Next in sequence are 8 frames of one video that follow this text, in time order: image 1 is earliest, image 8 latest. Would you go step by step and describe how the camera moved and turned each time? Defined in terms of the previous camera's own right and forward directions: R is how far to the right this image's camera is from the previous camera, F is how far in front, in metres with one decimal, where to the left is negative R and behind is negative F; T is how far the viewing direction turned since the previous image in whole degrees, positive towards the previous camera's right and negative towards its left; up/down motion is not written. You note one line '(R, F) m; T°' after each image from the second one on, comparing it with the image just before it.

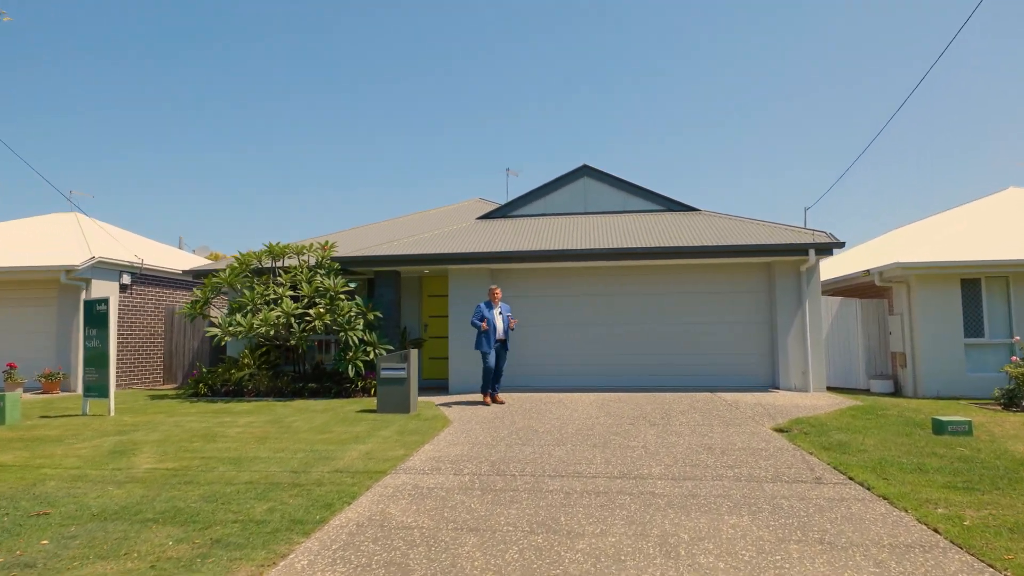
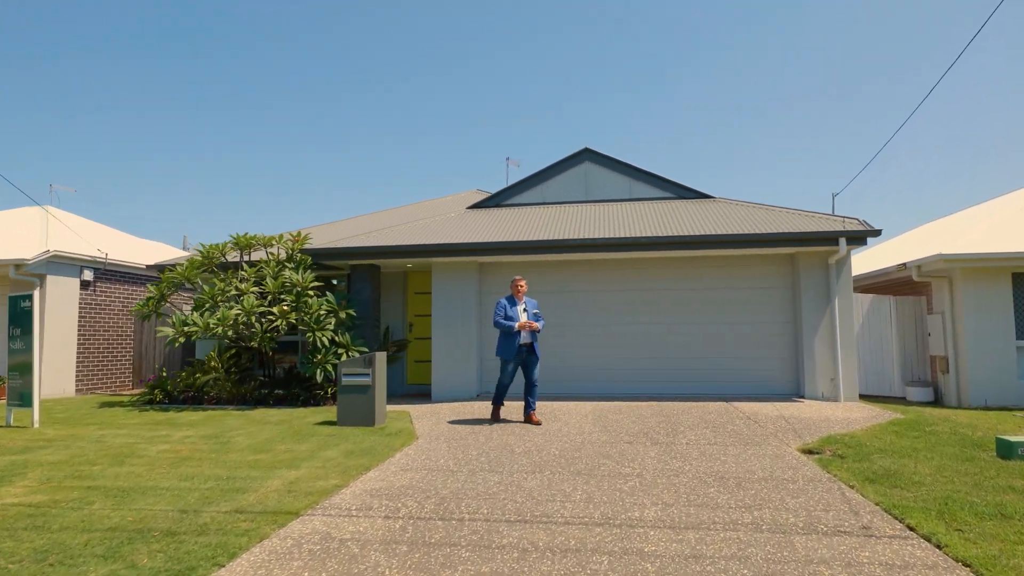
(+0.4, +1.1) m; -1°
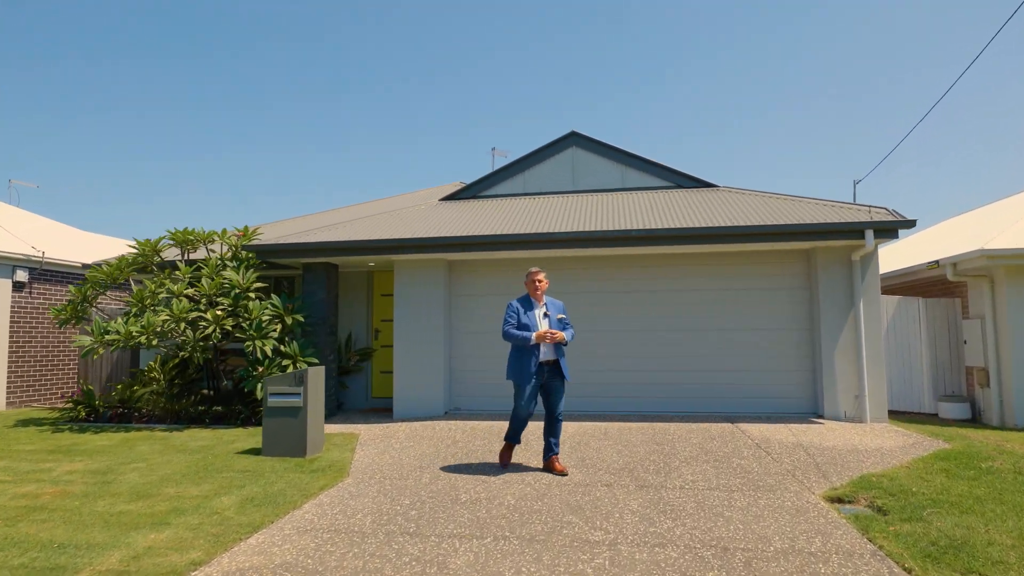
(+0.5, +1.2) m; -1°
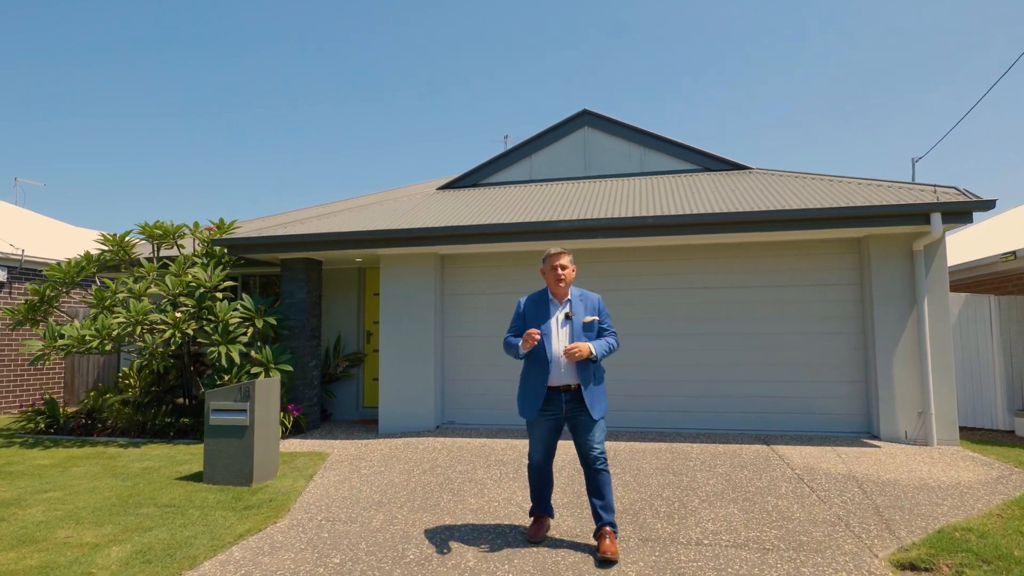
(+0.4, +1.0) m; -3°
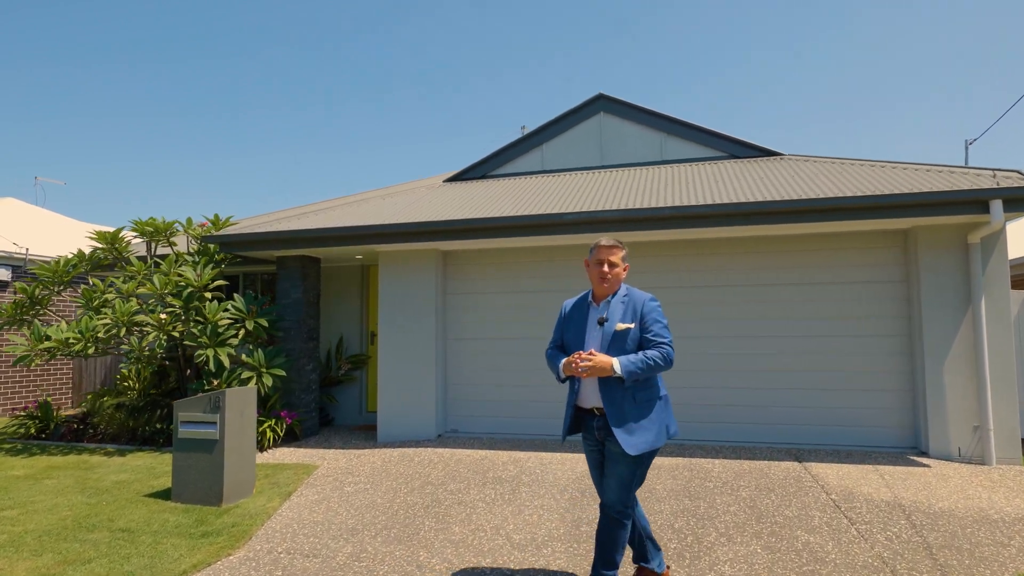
(+0.3, +0.5) m; -3°
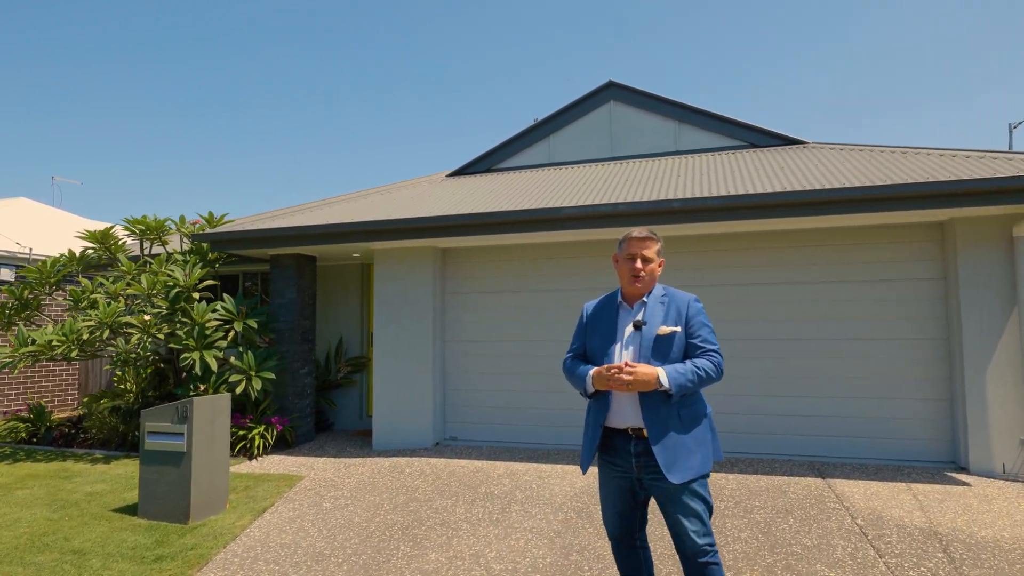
(+0.3, +0.4) m; -2°
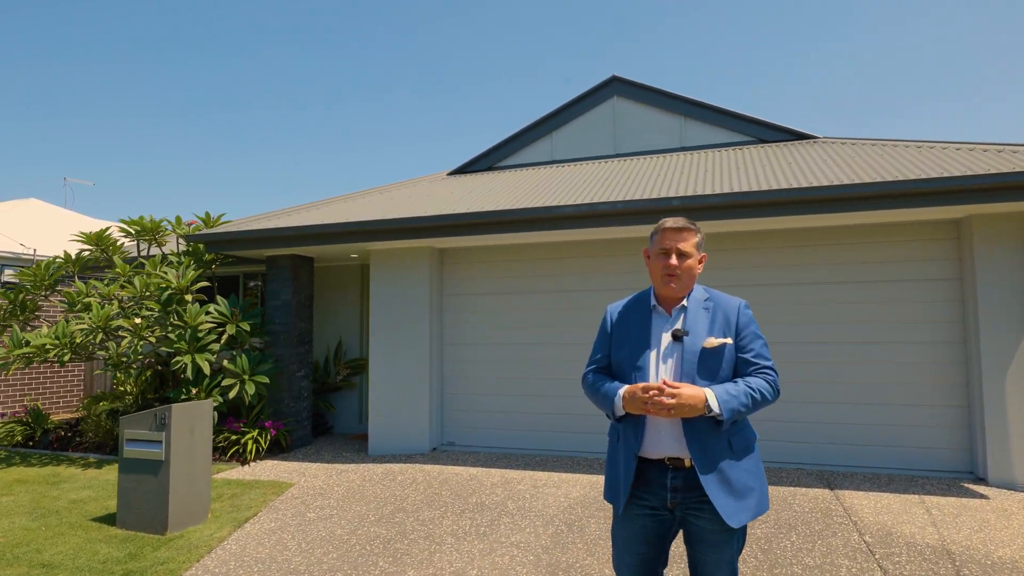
(+0.2, +0.2) m; -1°
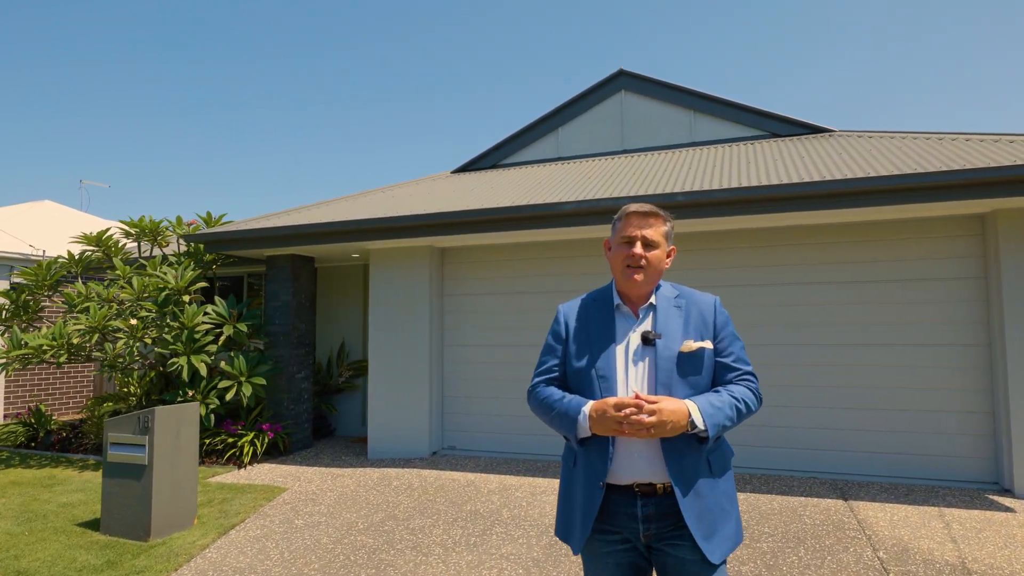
(+0.2, +0.2) m; -2°
